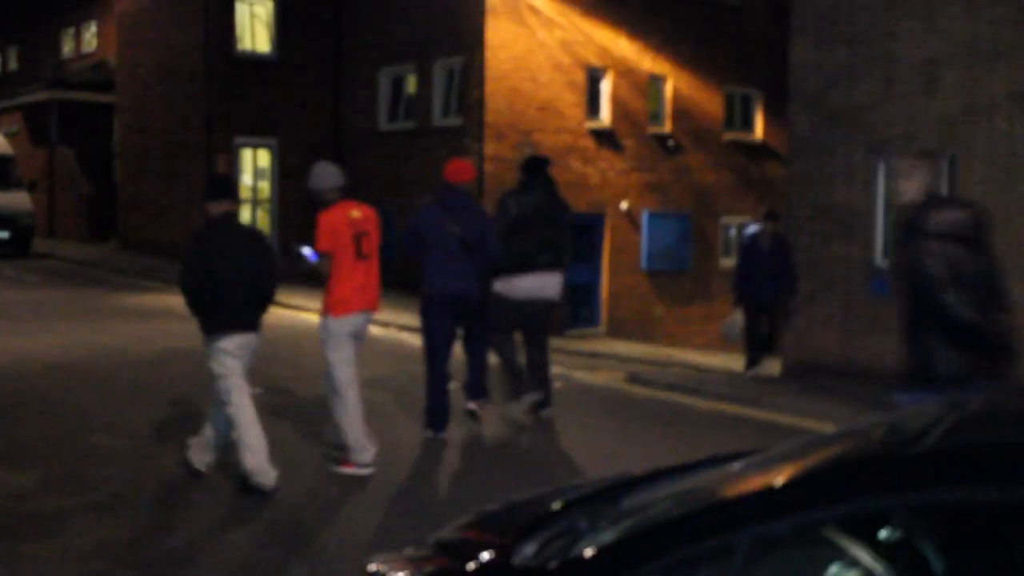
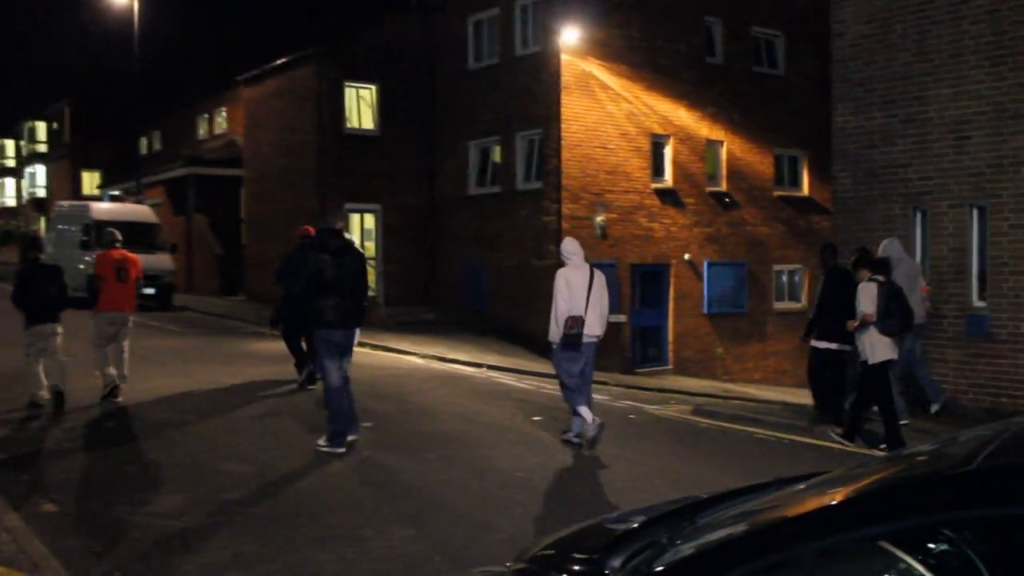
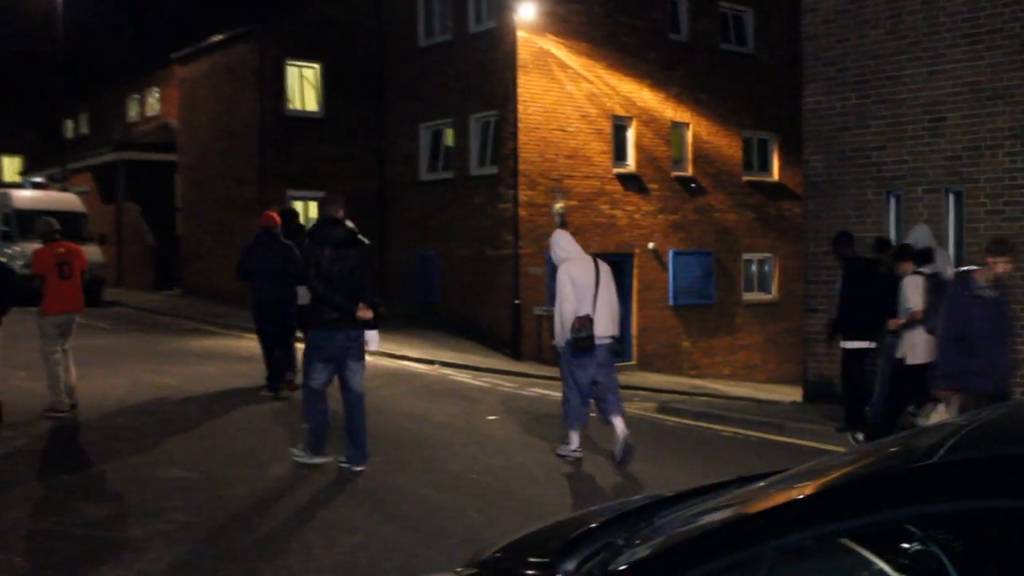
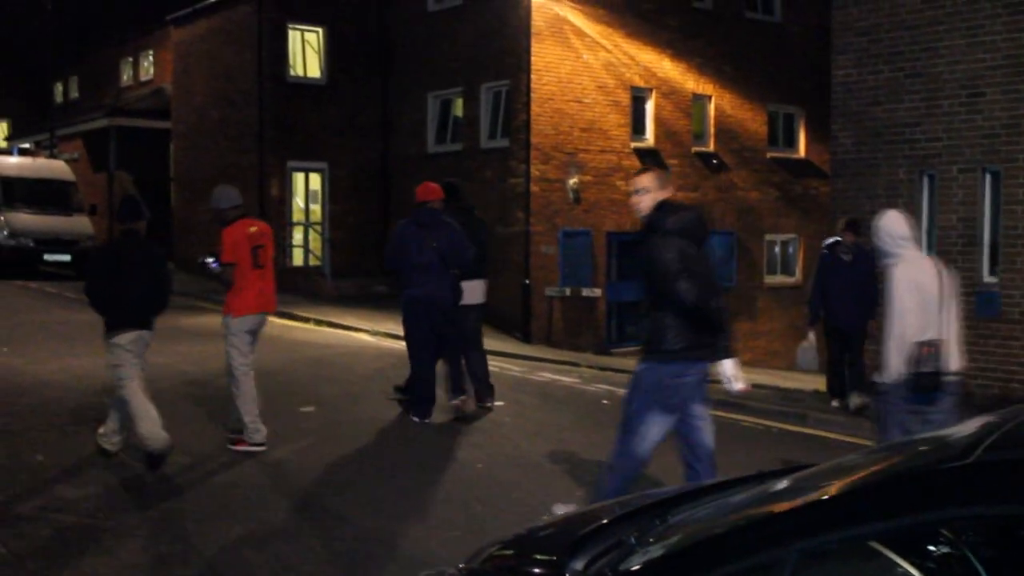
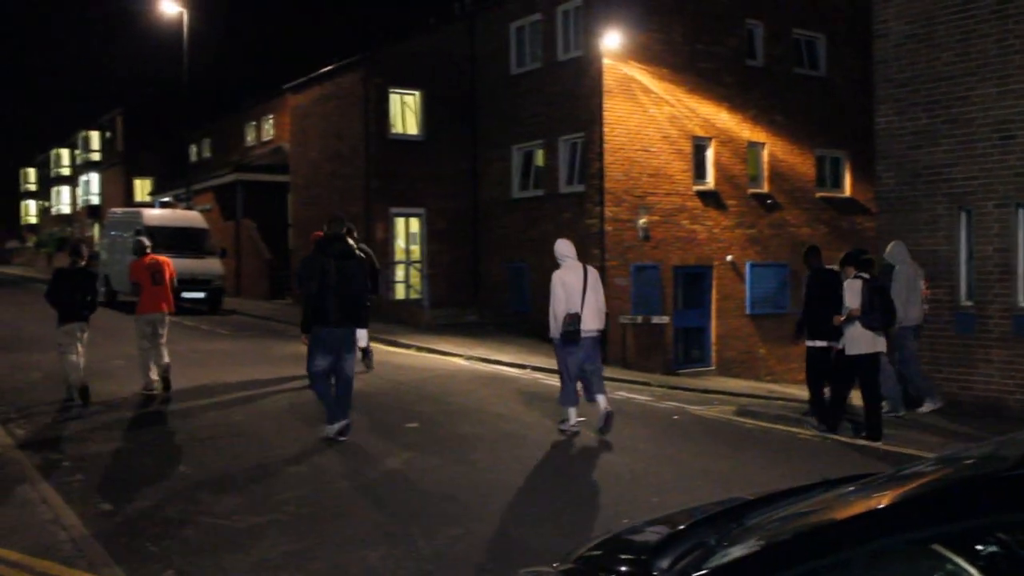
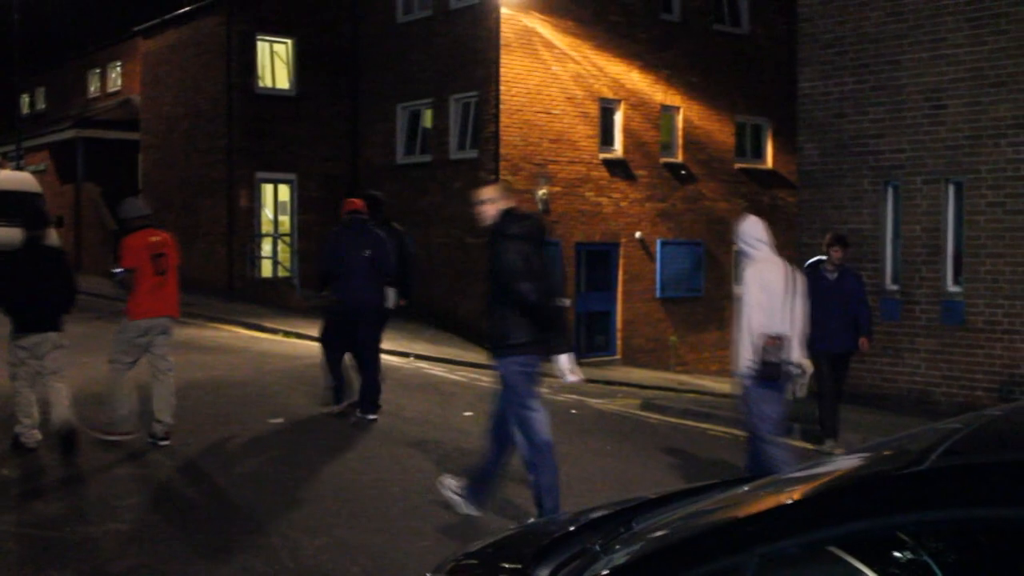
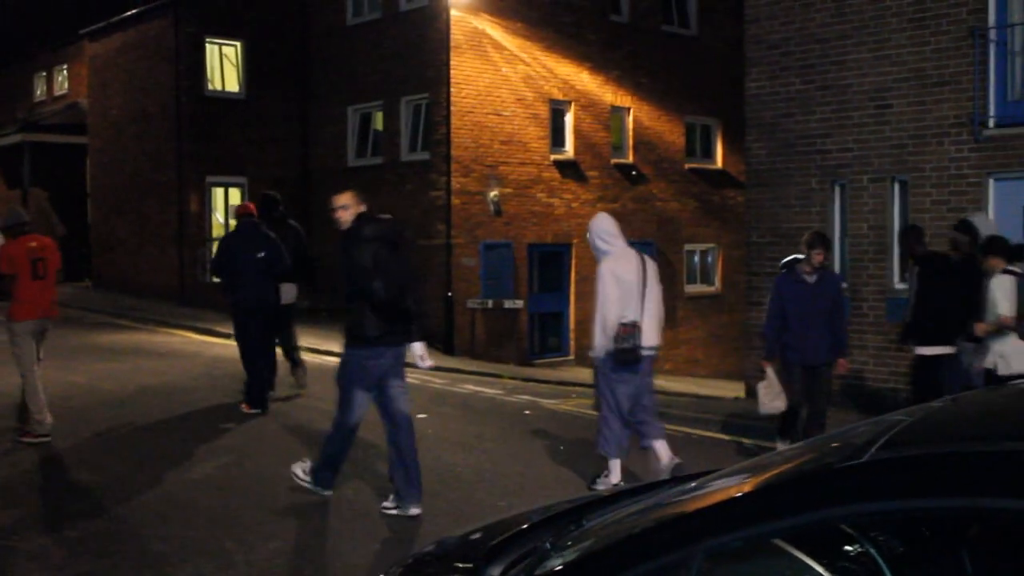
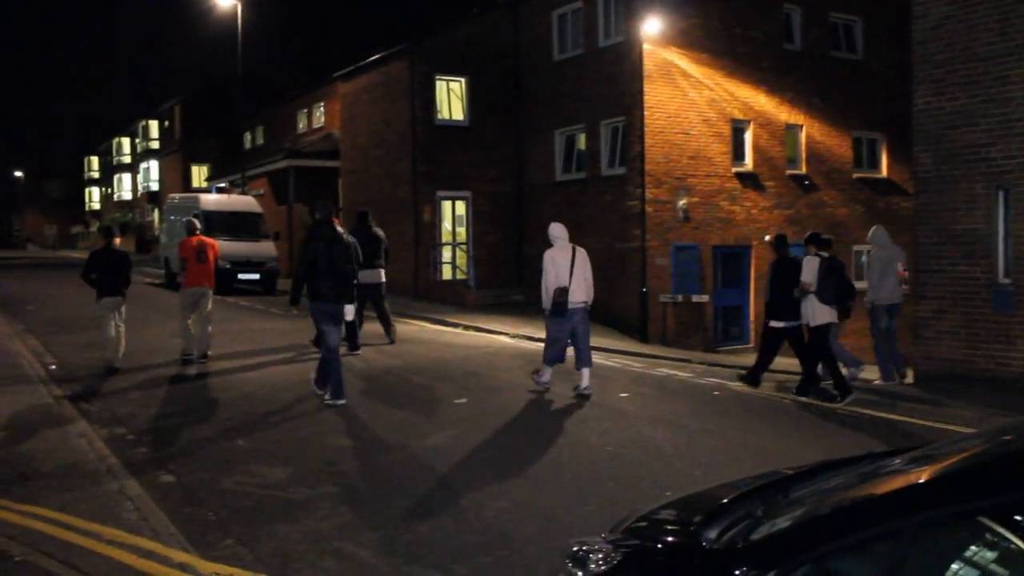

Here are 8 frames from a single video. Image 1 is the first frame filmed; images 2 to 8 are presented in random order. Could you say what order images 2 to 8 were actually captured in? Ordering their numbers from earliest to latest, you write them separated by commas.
4, 6, 7, 3, 2, 5, 8
